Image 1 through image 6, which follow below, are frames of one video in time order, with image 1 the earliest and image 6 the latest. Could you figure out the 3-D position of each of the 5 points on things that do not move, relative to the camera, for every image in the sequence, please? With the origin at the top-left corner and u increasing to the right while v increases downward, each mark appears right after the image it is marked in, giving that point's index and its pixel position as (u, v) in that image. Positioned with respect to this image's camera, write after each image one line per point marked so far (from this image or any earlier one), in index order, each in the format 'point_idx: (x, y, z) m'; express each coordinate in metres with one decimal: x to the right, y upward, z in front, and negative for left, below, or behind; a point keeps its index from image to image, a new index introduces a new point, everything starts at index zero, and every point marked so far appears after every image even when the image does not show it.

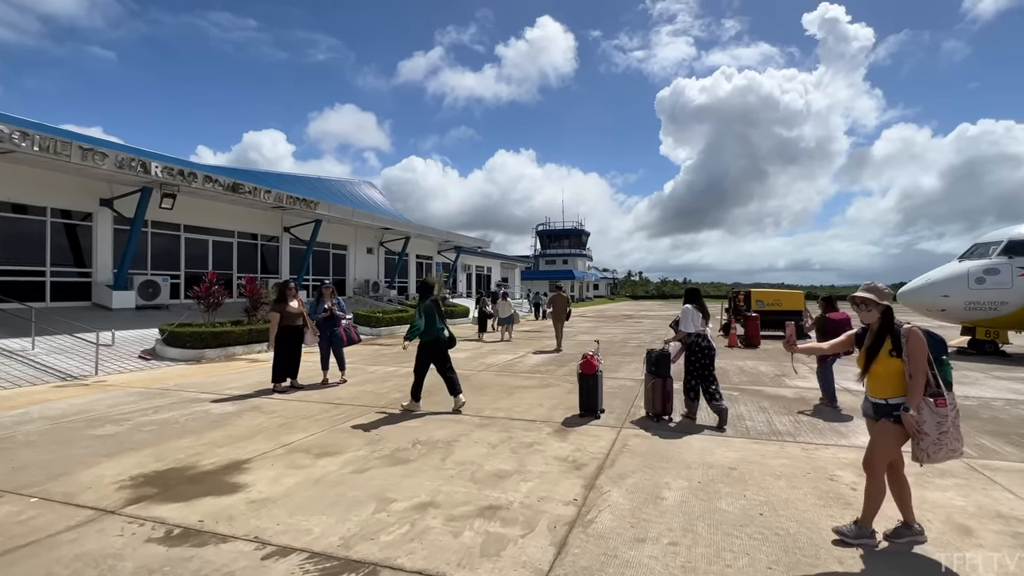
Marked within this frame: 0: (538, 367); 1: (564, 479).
0: (+0.6, -1.8, +10.4) m
1: (+0.4, -1.6, +4.0) m
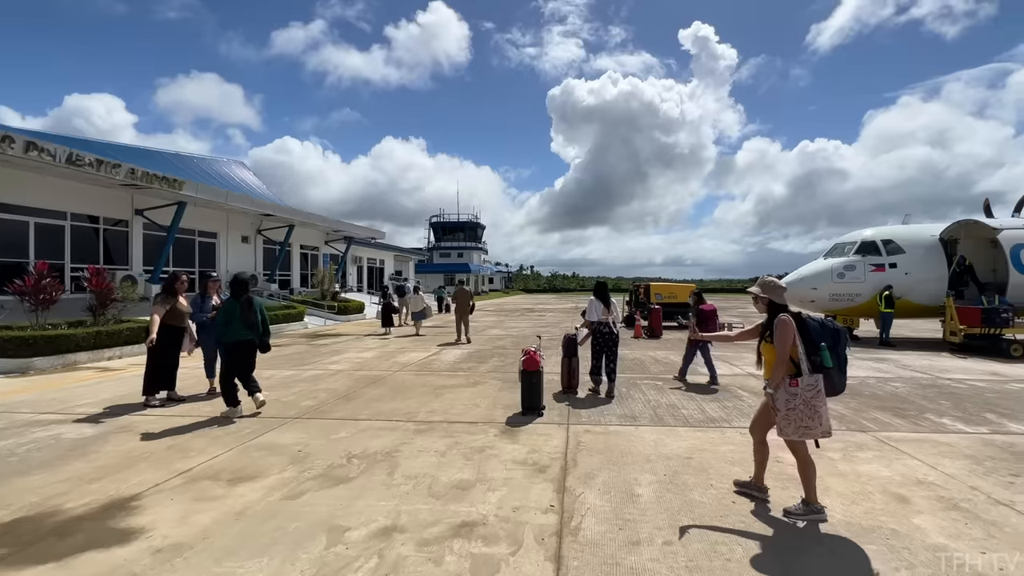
0: (-1.1, -1.7, +10.1) m
1: (+0.2, -1.5, +3.8) m
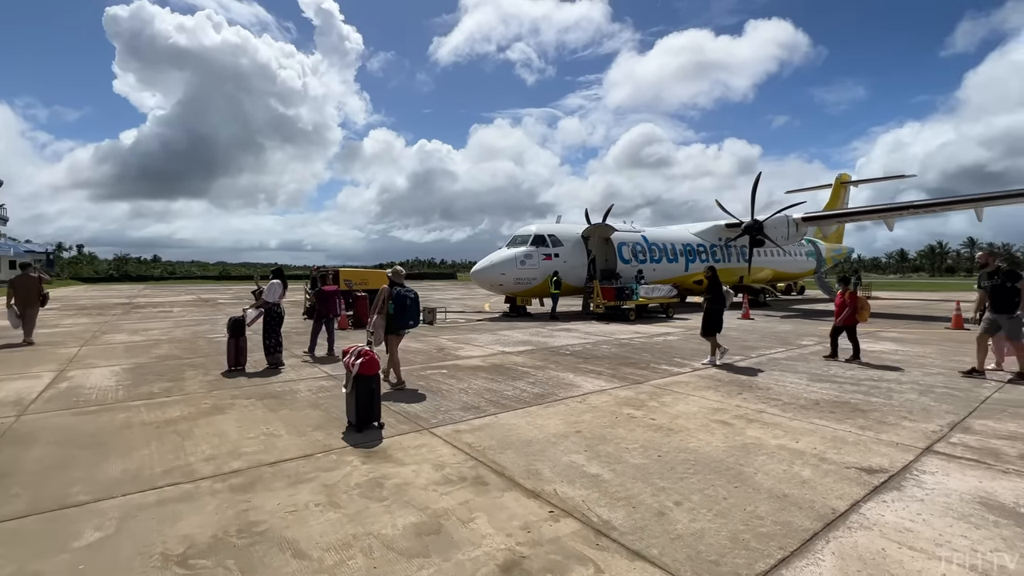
0: (-5.4, -1.5, +7.0) m
1: (-0.1, -1.5, +3.4) m
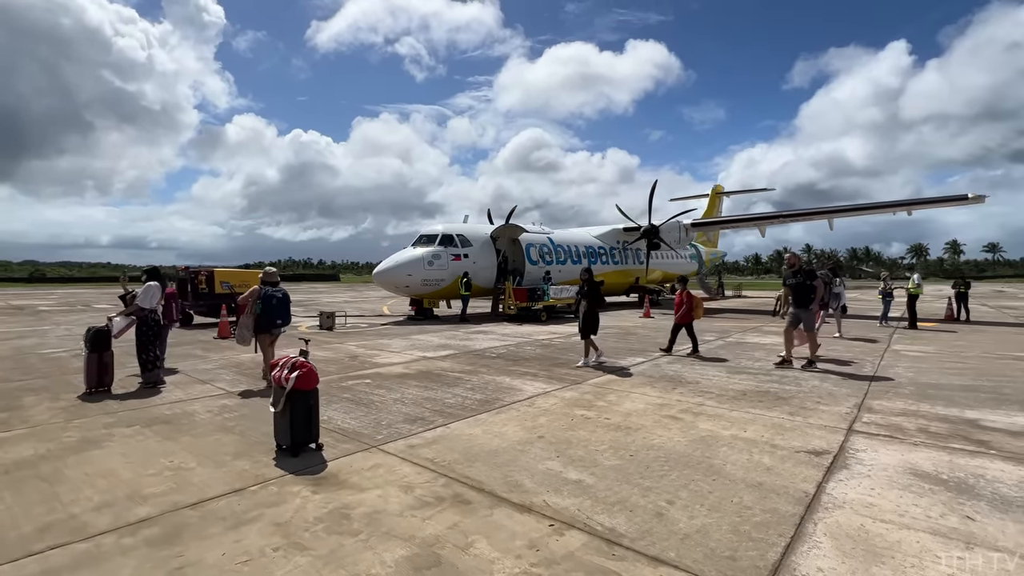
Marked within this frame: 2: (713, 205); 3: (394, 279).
0: (-6.1, -1.6, +5.4) m
1: (-0.1, -1.5, +3.1) m
2: (+7.8, +3.2, +19.0) m
3: (-3.0, +0.3, +12.6) m
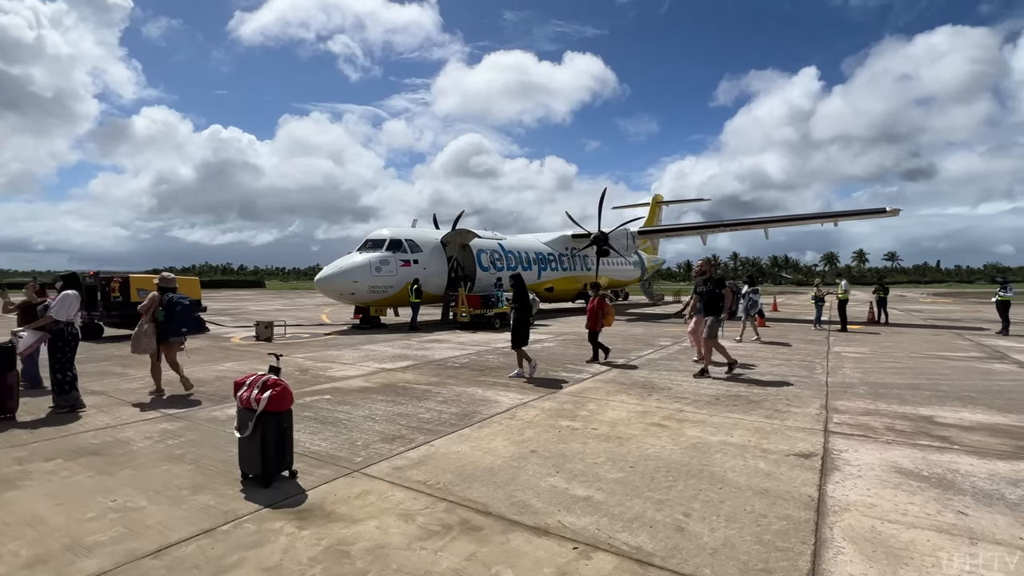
0: (-6.3, -1.7, +4.4) m
1: (0.0, -1.5, +2.9) m
2: (+5.7, +3.0, +19.8) m
3: (-4.1, +0.1, +11.9) m
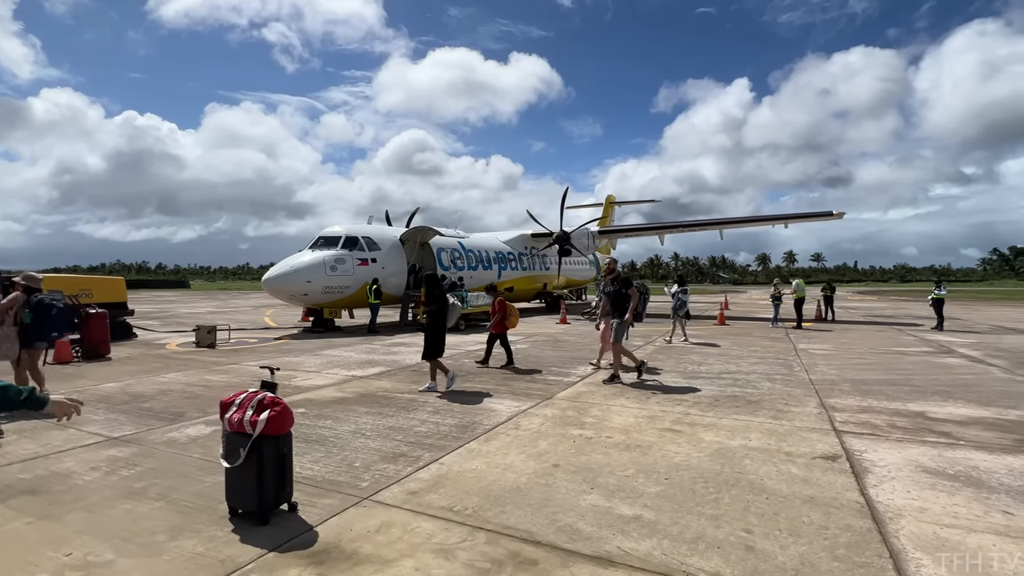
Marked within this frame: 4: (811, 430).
0: (-6.1, -1.7, +3.3) m
1: (+0.3, -1.6, +2.6) m
2: (+3.9, +3.0, +20.0) m
3: (-4.8, +0.1, +11.0) m
4: (+2.9, -1.4, +4.7) m
